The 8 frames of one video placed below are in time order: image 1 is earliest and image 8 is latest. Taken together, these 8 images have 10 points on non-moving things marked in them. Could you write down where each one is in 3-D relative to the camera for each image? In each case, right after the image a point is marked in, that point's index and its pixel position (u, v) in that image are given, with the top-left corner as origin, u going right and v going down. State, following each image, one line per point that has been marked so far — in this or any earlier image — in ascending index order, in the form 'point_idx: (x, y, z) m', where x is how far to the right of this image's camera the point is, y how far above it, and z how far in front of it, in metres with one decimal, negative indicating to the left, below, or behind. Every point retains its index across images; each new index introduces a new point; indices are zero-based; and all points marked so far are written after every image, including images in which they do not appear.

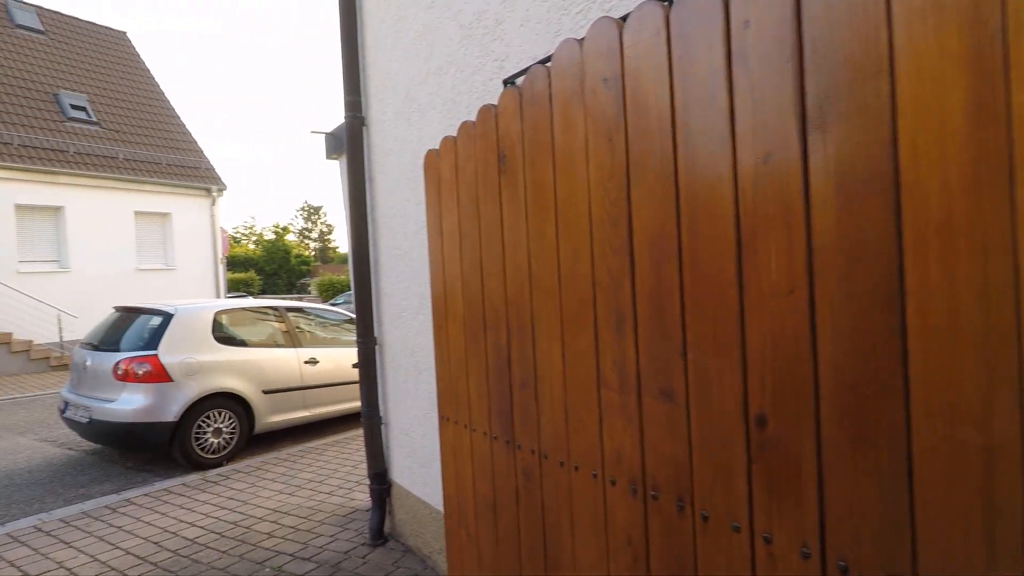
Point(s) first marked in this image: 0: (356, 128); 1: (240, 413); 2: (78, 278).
0: (-1.1, +1.1, +3.9) m
1: (-3.2, -1.5, +6.7) m
2: (-11.3, +0.2, +15.0) m
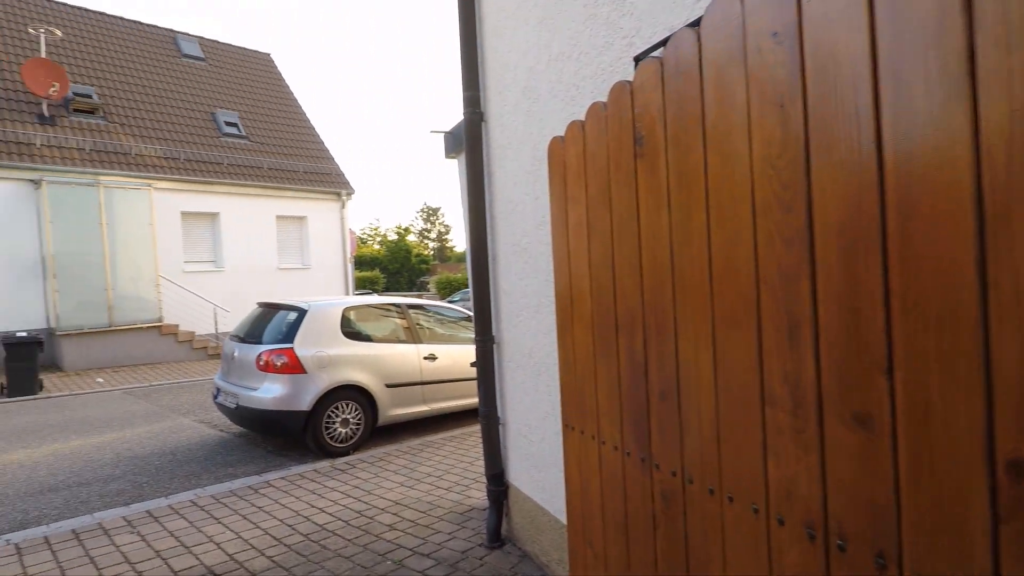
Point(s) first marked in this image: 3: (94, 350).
0: (-0.2, +1.1, +3.9) m
1: (-1.8, -1.4, +7.0) m
2: (-8.2, +0.3, +16.7) m
3: (-9.8, -1.5, +13.4) m
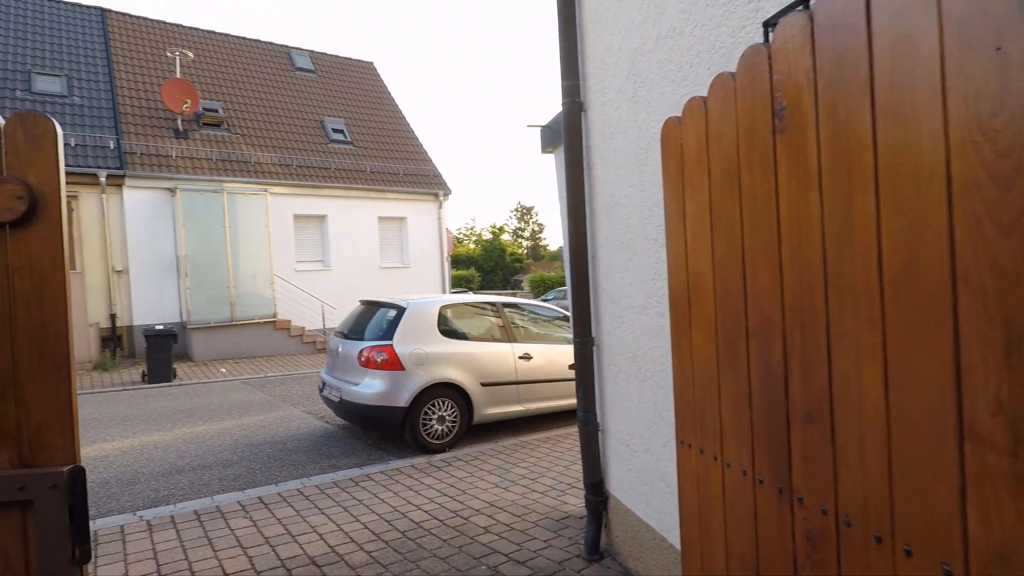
0: (+0.4, +1.1, +3.7) m
1: (-0.6, -1.4, +7.1) m
2: (-5.4, +0.4, +17.7) m
3: (-7.5, -1.4, +14.7) m
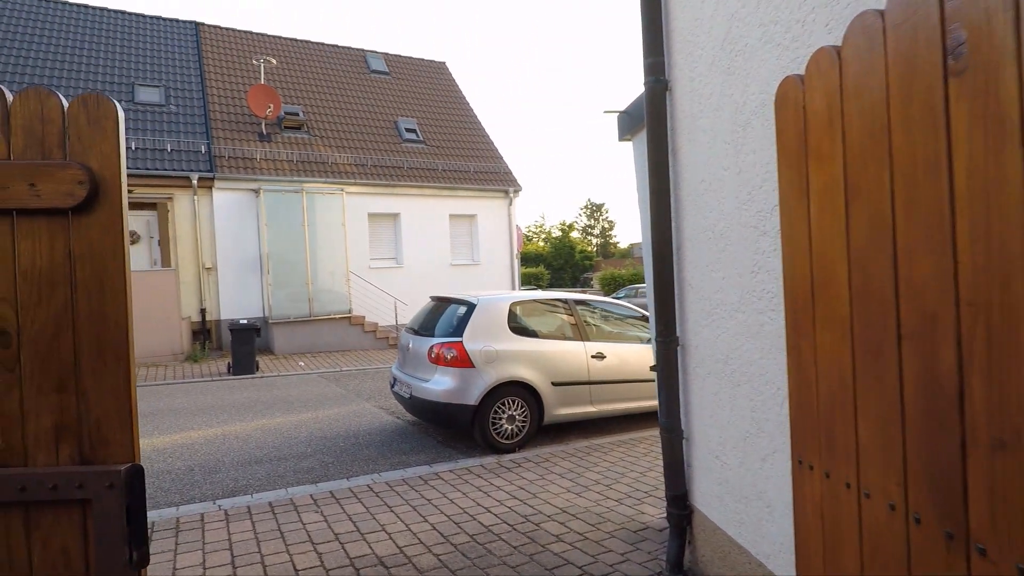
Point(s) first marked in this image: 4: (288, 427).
0: (+0.9, +1.1, +3.4) m
1: (+0.2, -1.4, +6.9) m
2: (-3.2, +0.5, +17.9) m
3: (-5.7, -1.3, +15.2) m
4: (-3.1, -1.9, +7.9) m
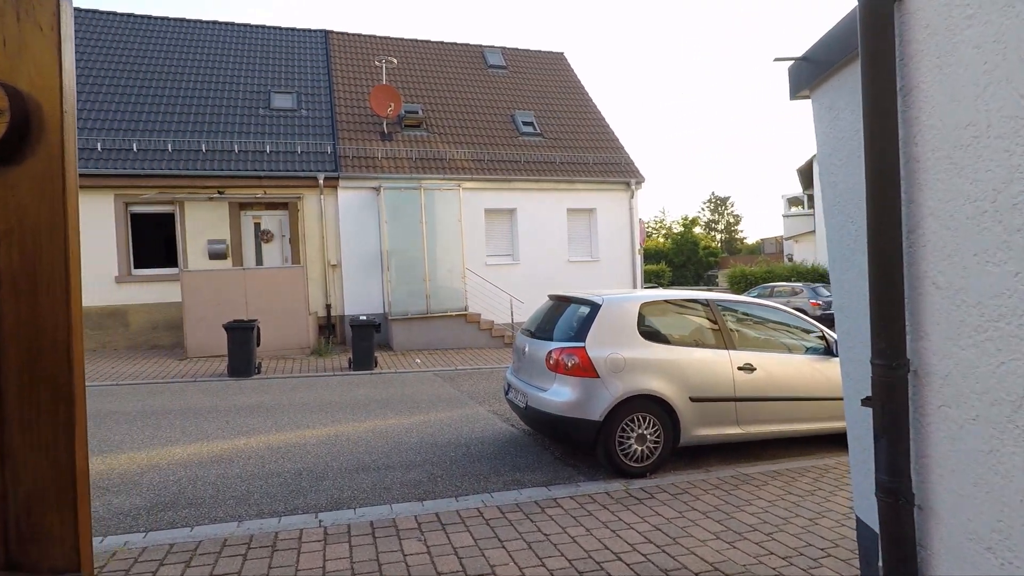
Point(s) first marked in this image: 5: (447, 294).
0: (+1.5, +1.1, +2.3) m
1: (+1.6, -1.3, +5.9) m
2: (+0.4, +0.6, +17.4) m
3: (-2.6, -1.2, +15.2) m
4: (-1.5, -1.9, +7.6) m
5: (-1.8, -0.2, +15.6) m
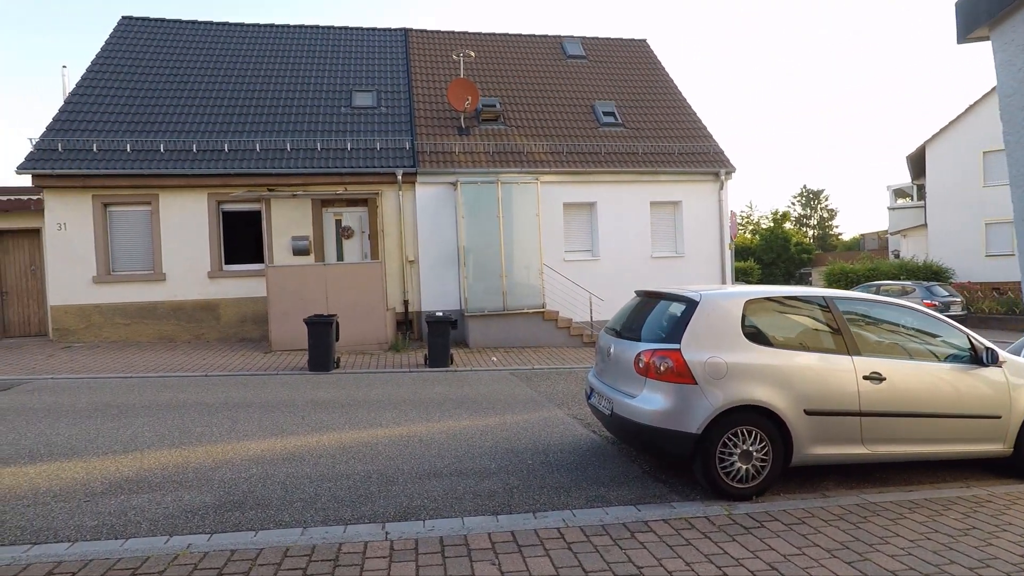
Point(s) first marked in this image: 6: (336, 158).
0: (+1.8, +1.2, +1.6) m
1: (+2.3, -1.3, +5.1) m
2: (+2.7, +0.7, +16.7) m
3: (-0.5, -1.1, +14.9) m
4: (-0.5, -1.8, +7.2) m
5: (+0.3, -0.1, +15.2) m
6: (-4.7, +3.5, +15.4) m
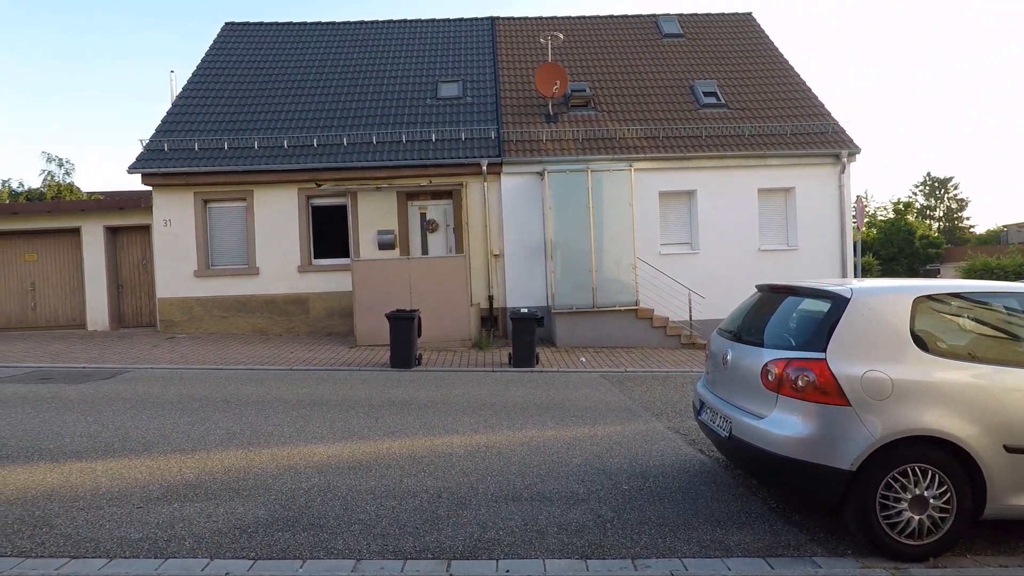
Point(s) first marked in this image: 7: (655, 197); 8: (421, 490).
0: (+1.9, +1.2, +0.4) m
1: (+3.0, -1.3, +3.8) m
2: (+5.1, +0.8, +15.2) m
3: (+1.6, -1.0, +14.0) m
4: (+0.5, -1.7, +6.3) m
5: (+2.5, 0.0, +14.1) m
6: (-2.4, +3.6, +15.1) m
7: (+3.7, +2.4, +15.1) m
8: (-0.8, -1.7, +4.9) m
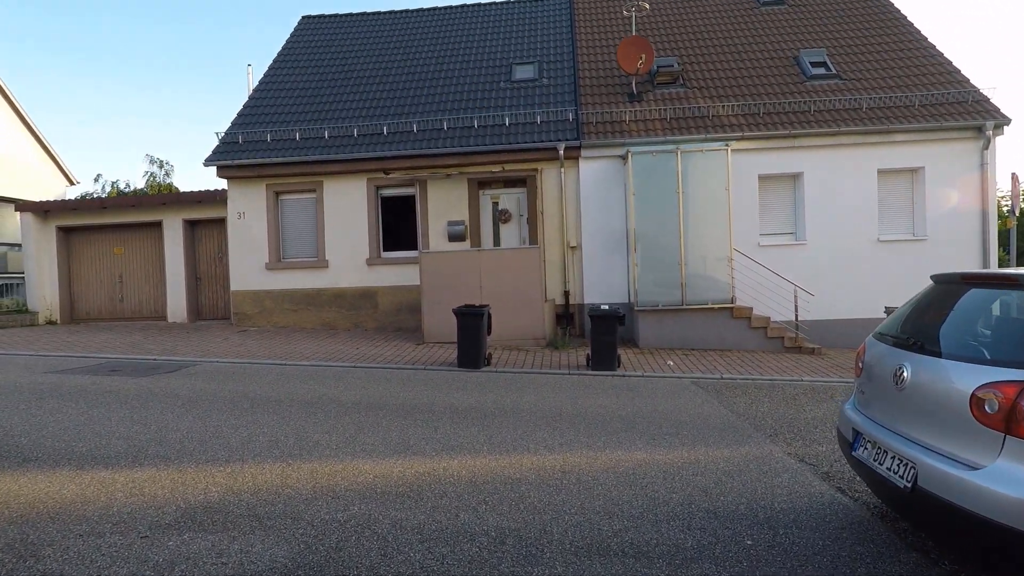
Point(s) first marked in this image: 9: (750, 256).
0: (+1.9, +1.3, -1.0) m
1: (+3.4, -1.2, +2.3) m
2: (+6.9, +0.9, +13.3) m
3: (+3.4, -0.9, +12.5) m
4: (+1.3, -1.6, +5.1) m
5: (+4.3, +0.1, +12.6) m
6: (-0.5, +3.8, +14.2) m
7: (+5.6, +2.5, +13.4) m
8: (-0.2, -1.6, +3.9) m
9: (+5.4, +0.7, +13.2) m
